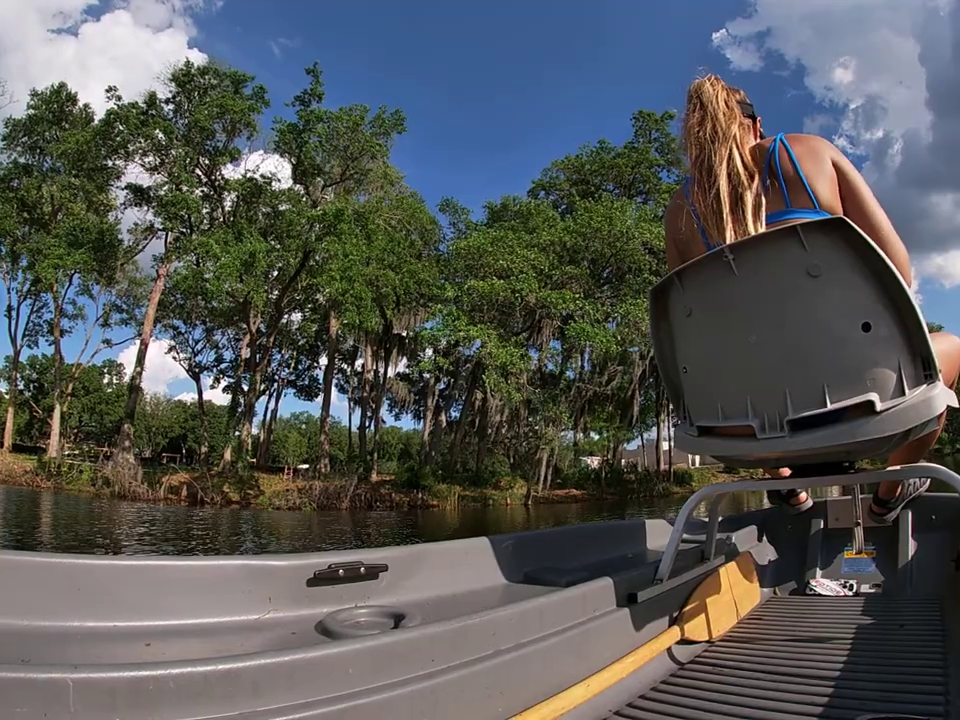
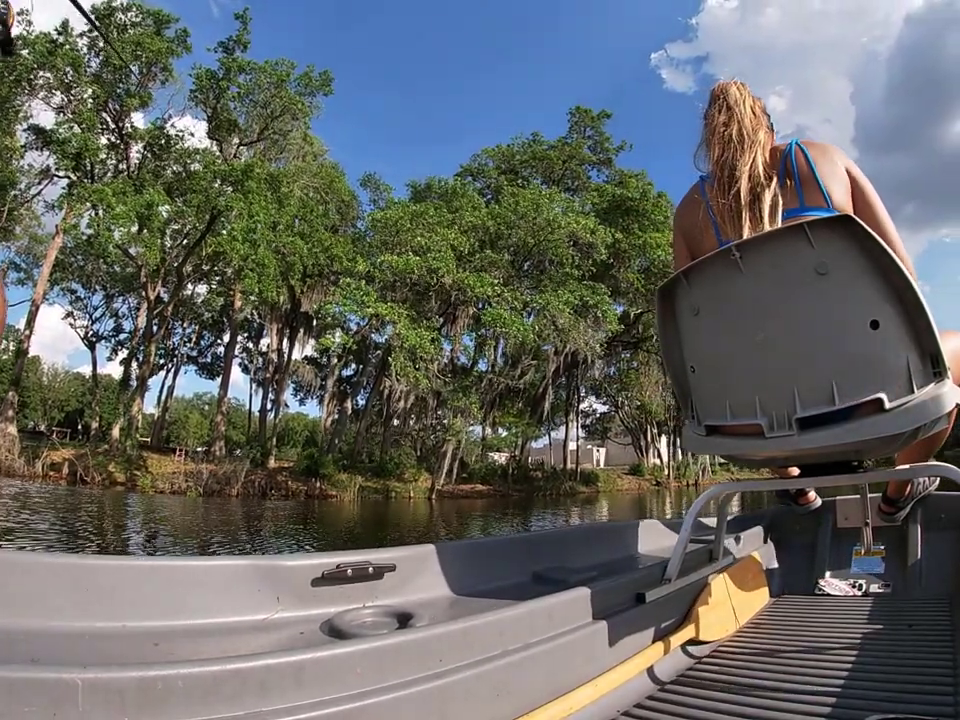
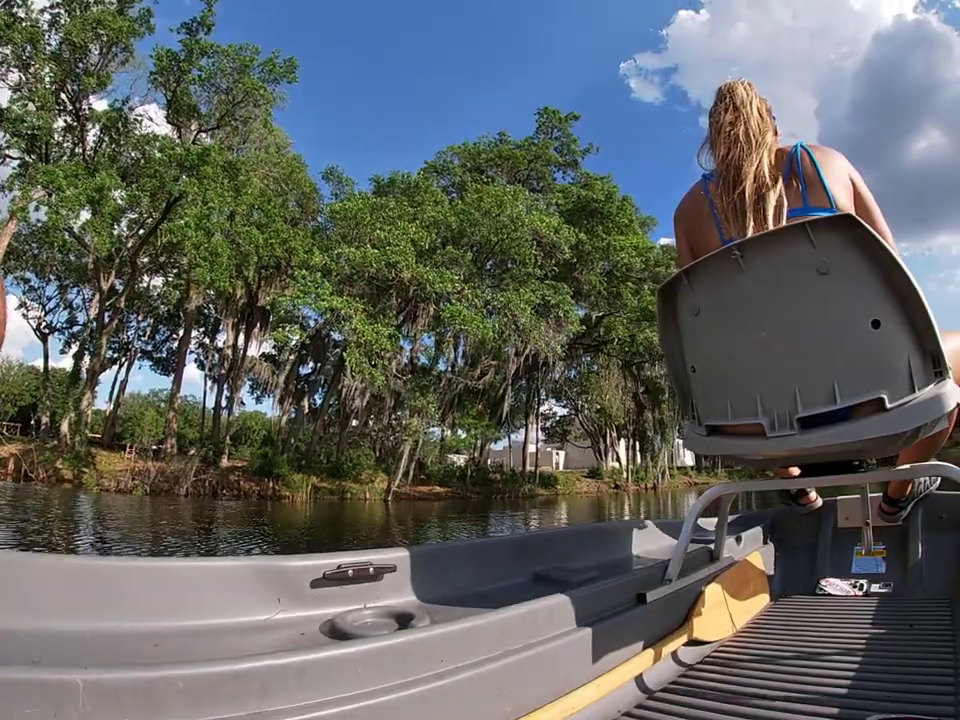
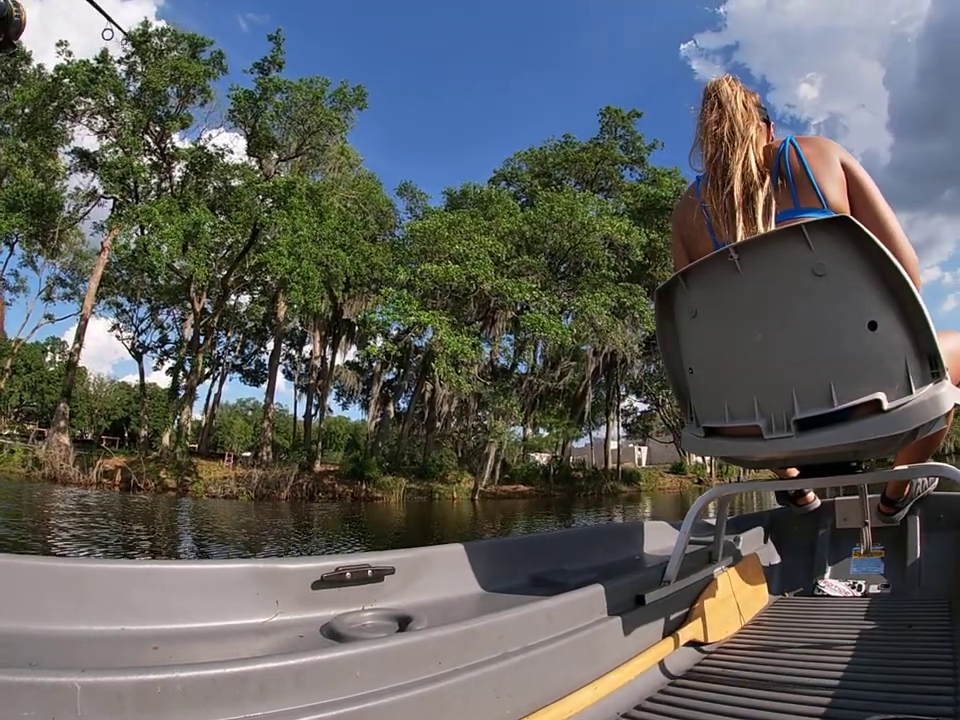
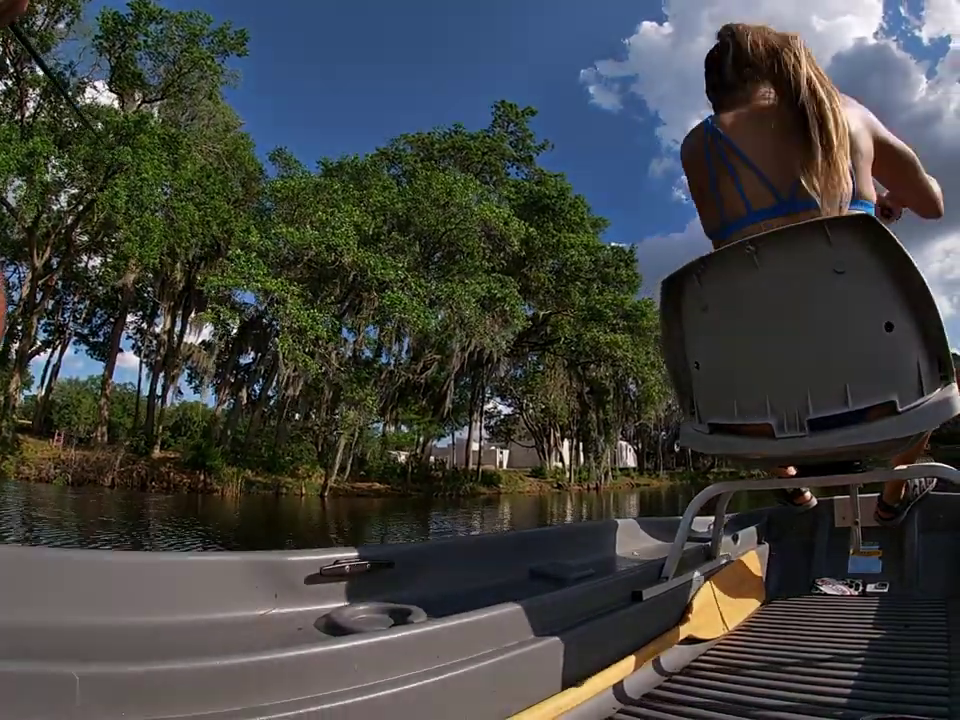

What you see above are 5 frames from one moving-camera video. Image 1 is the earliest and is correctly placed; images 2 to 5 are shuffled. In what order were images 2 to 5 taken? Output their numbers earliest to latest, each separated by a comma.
4, 2, 3, 5
